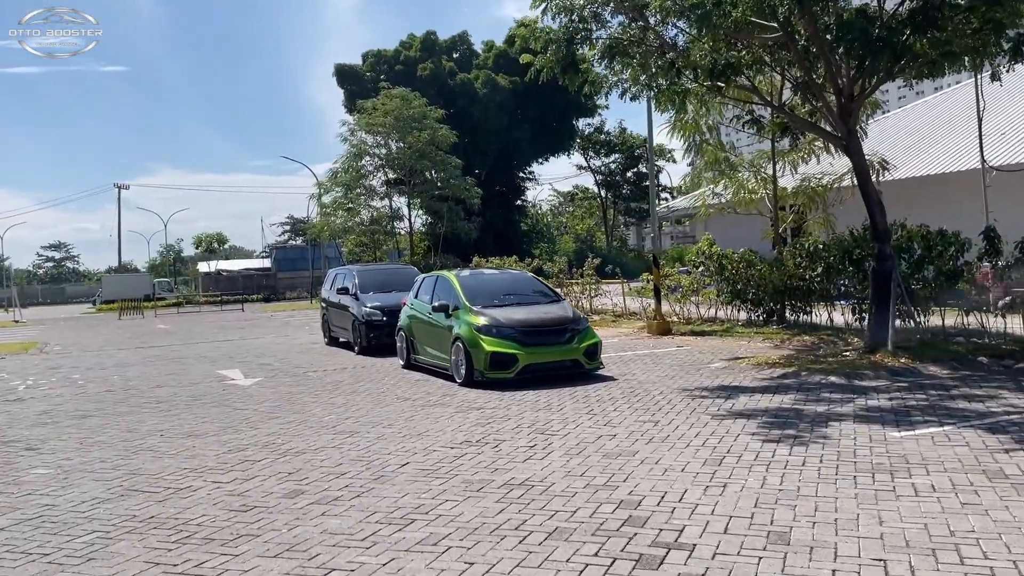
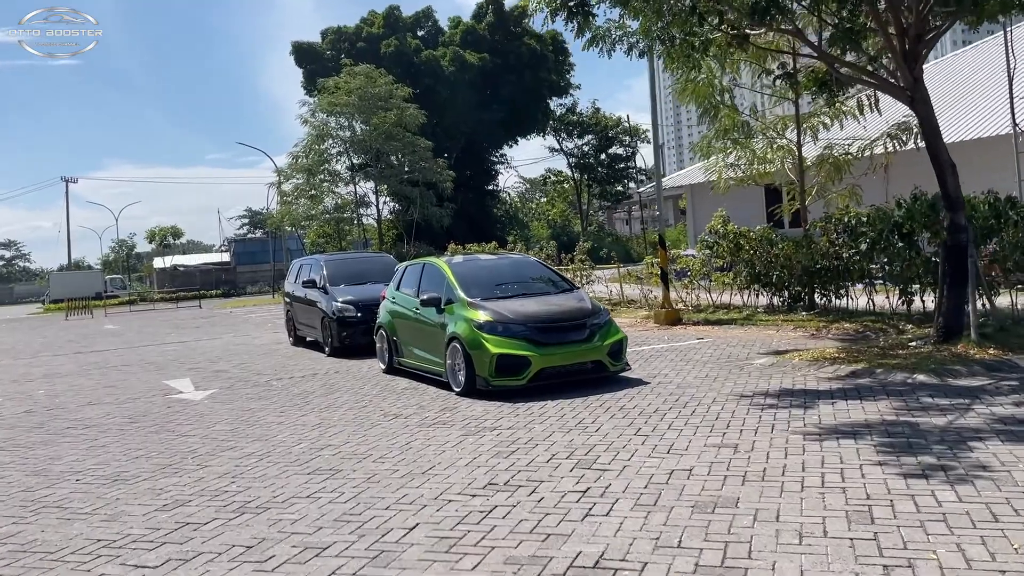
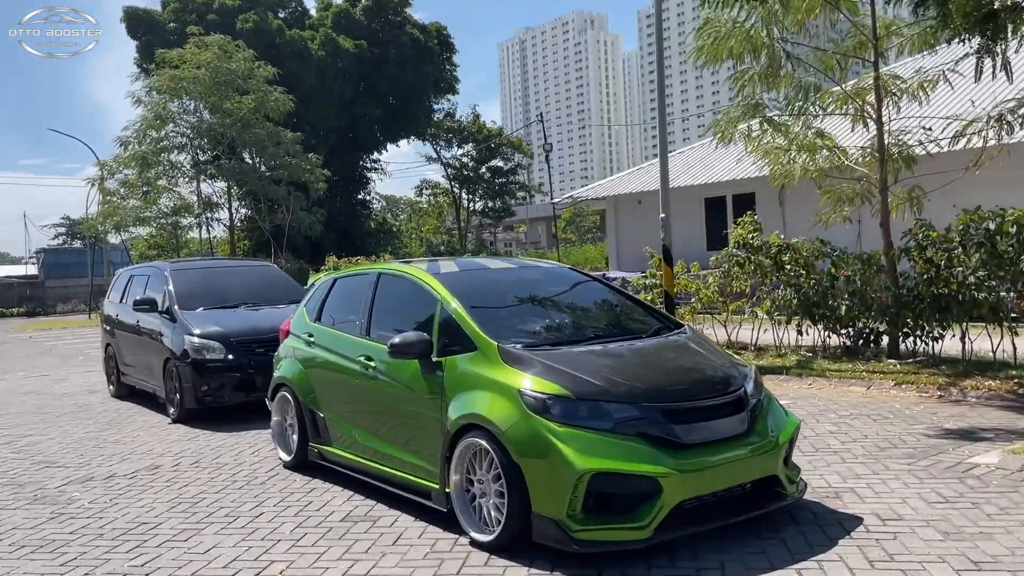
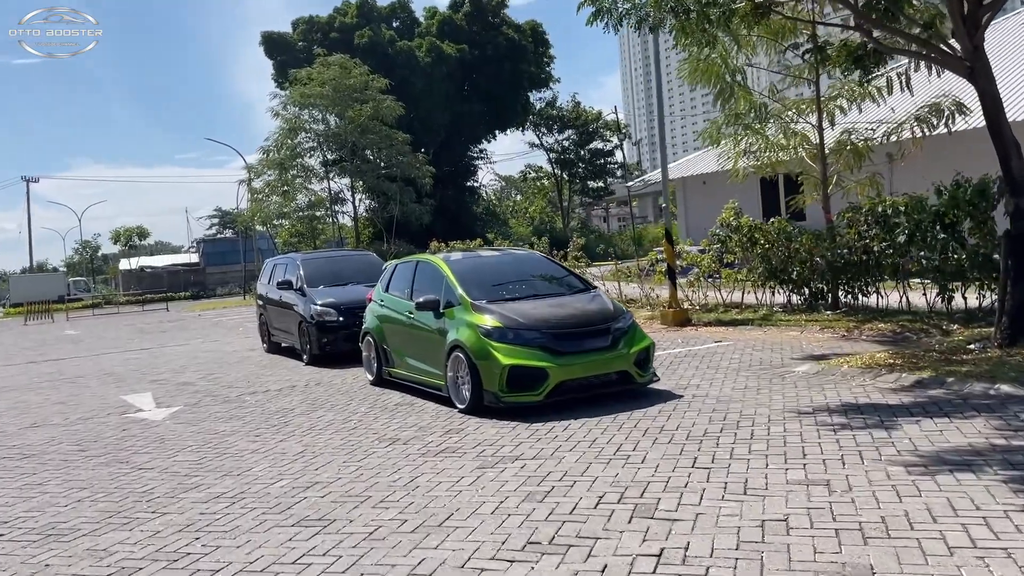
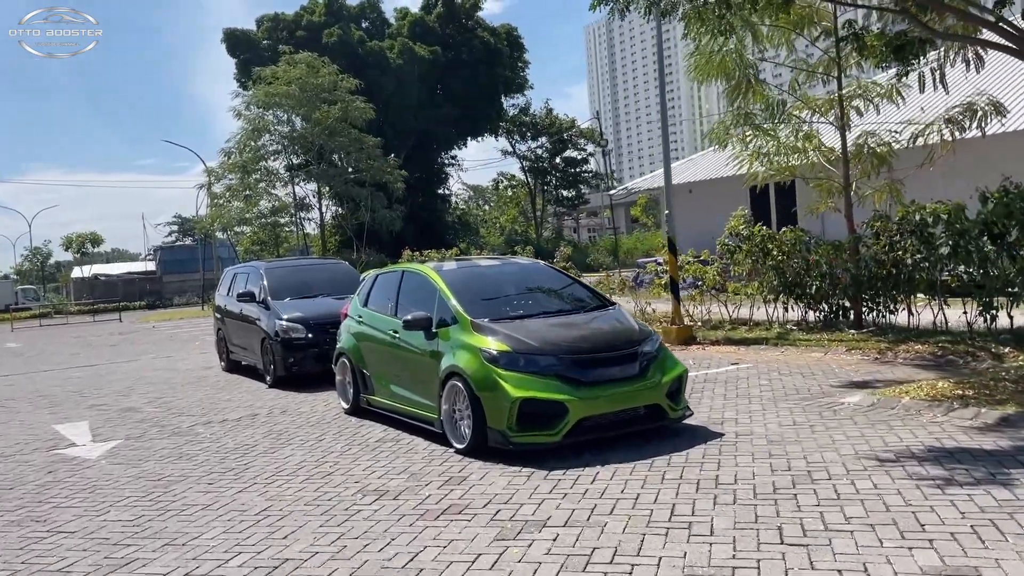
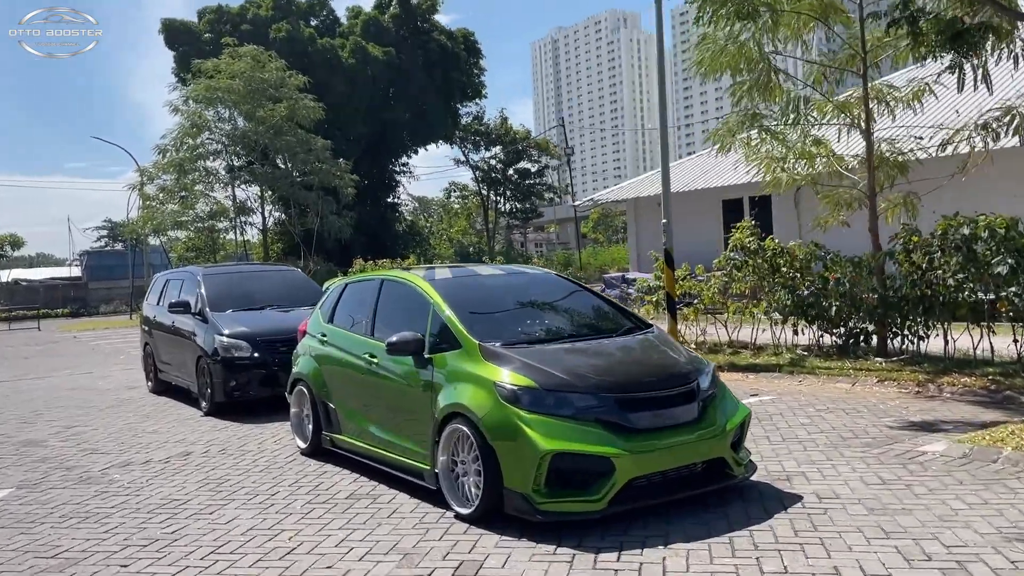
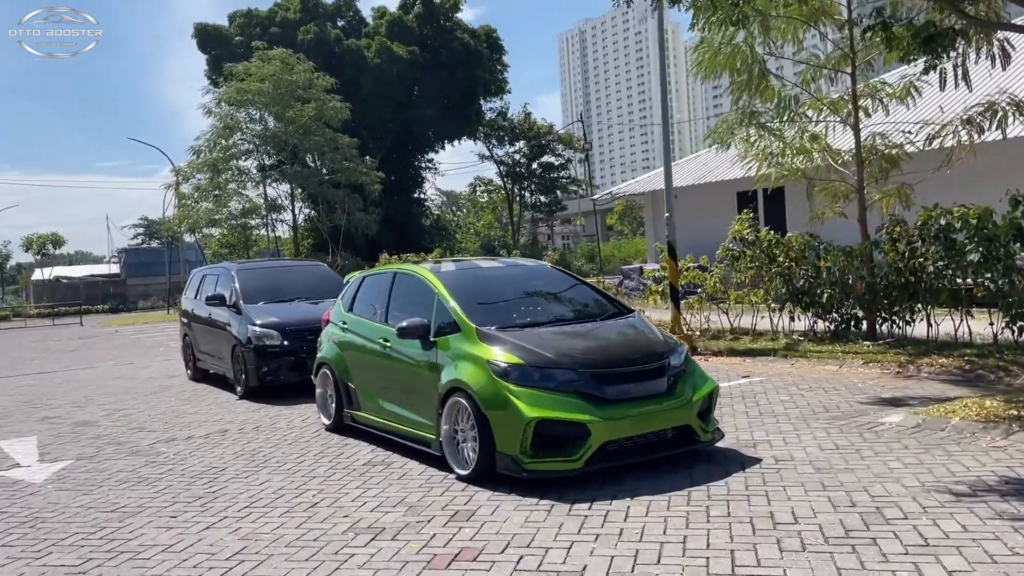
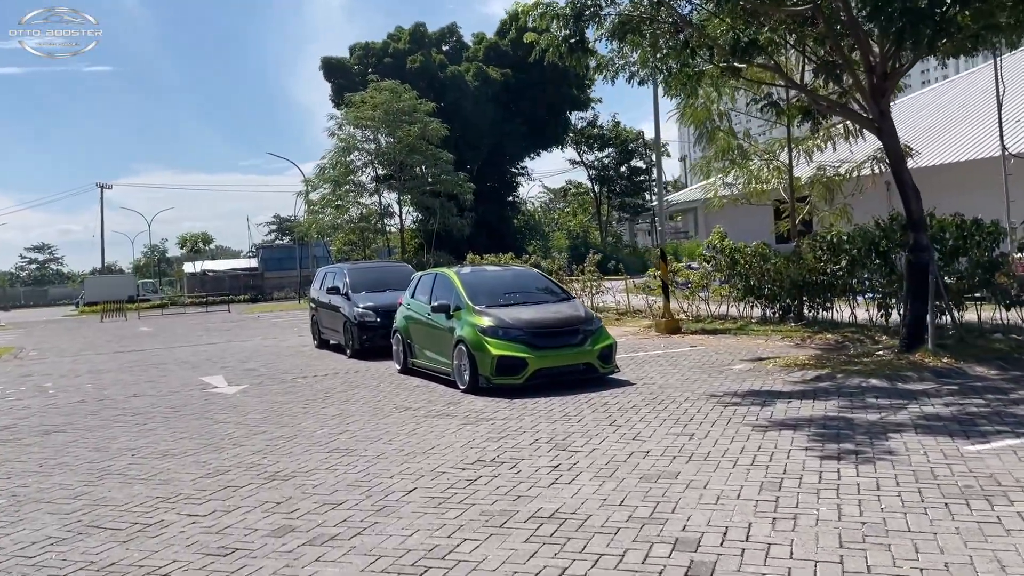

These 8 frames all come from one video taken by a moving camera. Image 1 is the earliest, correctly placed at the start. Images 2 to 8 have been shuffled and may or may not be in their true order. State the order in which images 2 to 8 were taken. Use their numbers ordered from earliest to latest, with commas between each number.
8, 2, 4, 5, 7, 6, 3
